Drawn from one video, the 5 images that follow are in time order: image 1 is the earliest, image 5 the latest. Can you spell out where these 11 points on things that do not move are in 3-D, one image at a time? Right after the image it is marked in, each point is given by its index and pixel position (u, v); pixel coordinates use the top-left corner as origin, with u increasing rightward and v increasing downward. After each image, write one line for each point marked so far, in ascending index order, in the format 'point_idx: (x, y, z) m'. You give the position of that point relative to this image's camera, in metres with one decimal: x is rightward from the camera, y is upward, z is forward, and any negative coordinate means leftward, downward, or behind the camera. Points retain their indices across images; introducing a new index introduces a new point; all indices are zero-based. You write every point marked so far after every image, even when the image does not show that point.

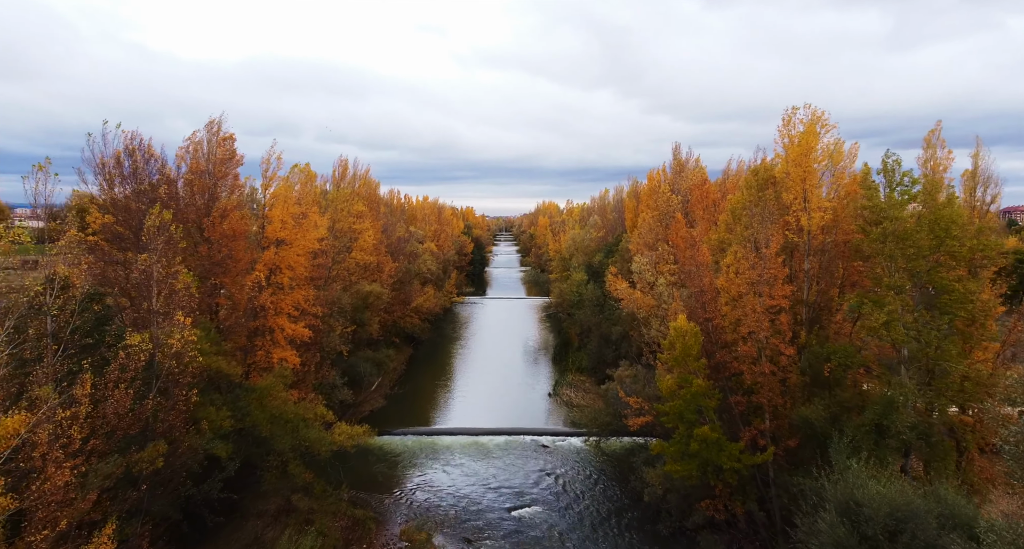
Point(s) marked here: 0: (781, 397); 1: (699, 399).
0: (+8.3, -3.8, +19.9) m
1: (+5.7, -3.9, +19.7) m
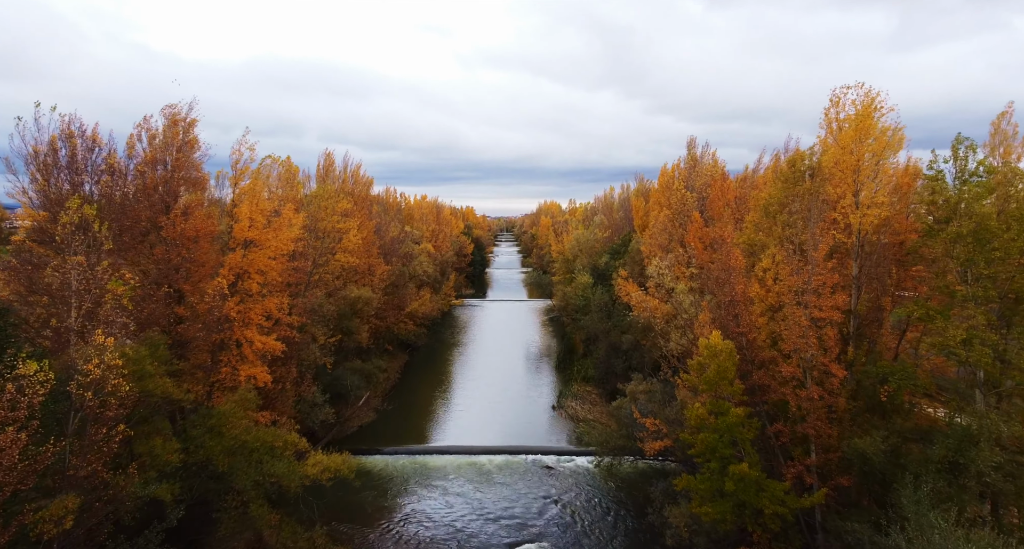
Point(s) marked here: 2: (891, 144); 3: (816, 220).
0: (+8.4, -4.0, +16.8) m
1: (+5.8, -4.1, +16.7) m
2: (+10.8, +3.7, +18.2) m
3: (+8.3, +1.5, +17.4) m
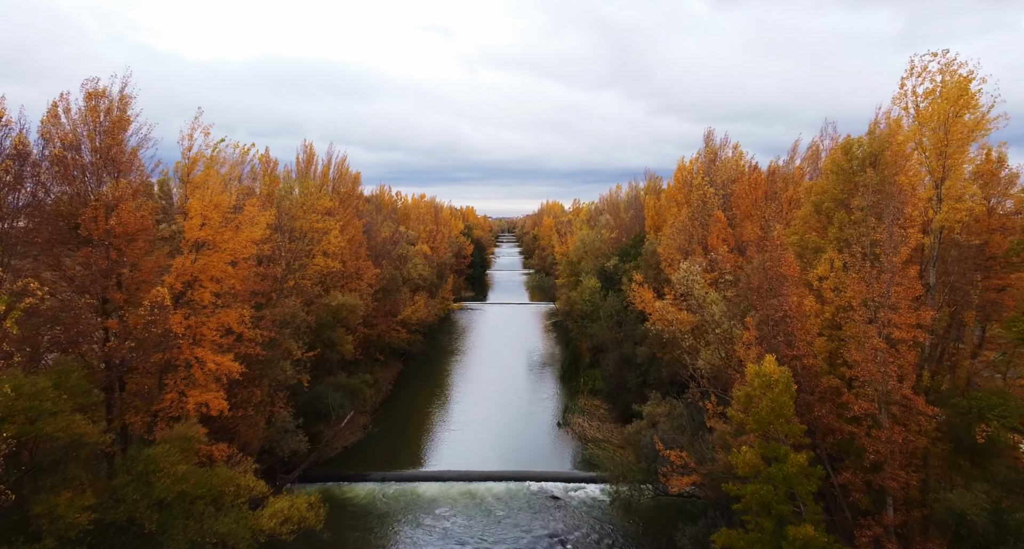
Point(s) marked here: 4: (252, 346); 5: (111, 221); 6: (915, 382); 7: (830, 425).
0: (+8.4, -4.2, +13.4) m
1: (+5.8, -4.3, +13.2) m
2: (+10.9, +3.5, +14.8) m
3: (+8.3, +1.2, +13.9) m
4: (-8.1, -2.2, +20.0) m
5: (-10.2, +1.4, +16.3) m
6: (+9.0, -2.4, +14.3) m
7: (+7.0, -3.3, +14.1) m
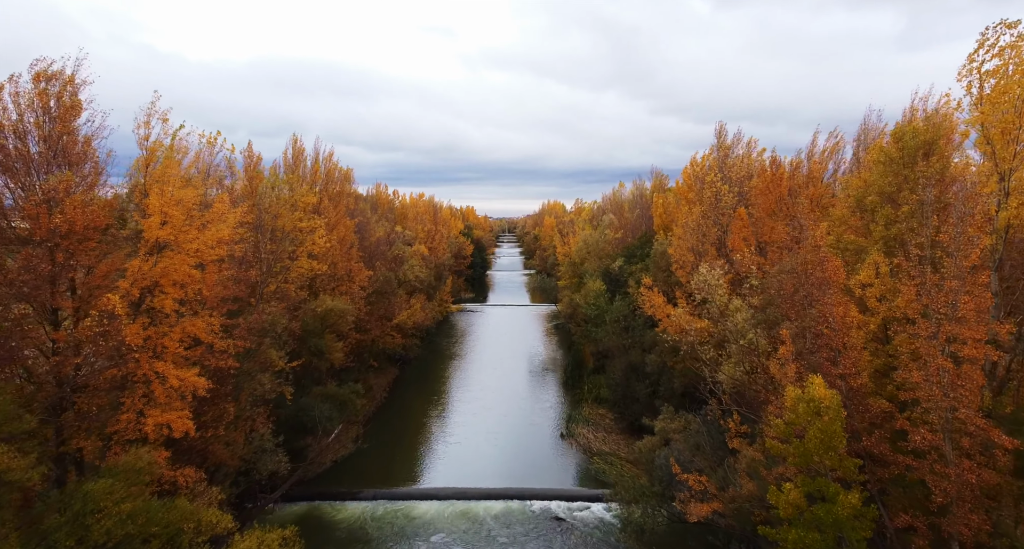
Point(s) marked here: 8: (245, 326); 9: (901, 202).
0: (+8.4, -4.4, +11.3) m
1: (+5.8, -4.4, +11.2) m
2: (+10.9, +3.4, +12.7) m
3: (+8.3, +1.1, +11.9) m
4: (-8.1, -2.4, +18.0) m
5: (-10.2, +1.2, +14.3) m
6: (+9.0, -2.5, +12.3) m
7: (+7.0, -3.4, +12.1) m
8: (-8.2, -1.6, +19.7) m
9: (+8.7, +1.6, +14.3) m
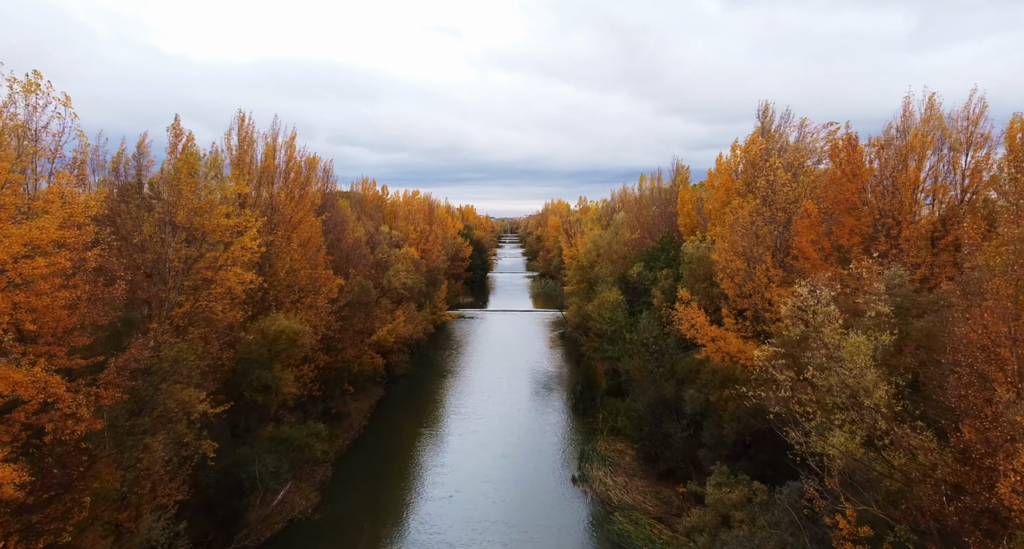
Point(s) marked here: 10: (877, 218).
0: (+8.4, -4.8, +5.1) m
1: (+5.7, -4.8, +4.9) m
2: (+10.9, +3.0, +6.5) m
3: (+8.3, +0.7, +5.6) m
4: (-8.1, -2.7, +11.8) m
5: (-10.2, +0.8, +8.2) m
6: (+9.0, -2.9, +6.0) m
7: (+7.0, -3.8, +5.8) m
8: (-8.2, -2.0, +13.5) m
9: (+8.7, +1.2, +8.1) m
10: (+11.3, +1.8, +19.8) m
